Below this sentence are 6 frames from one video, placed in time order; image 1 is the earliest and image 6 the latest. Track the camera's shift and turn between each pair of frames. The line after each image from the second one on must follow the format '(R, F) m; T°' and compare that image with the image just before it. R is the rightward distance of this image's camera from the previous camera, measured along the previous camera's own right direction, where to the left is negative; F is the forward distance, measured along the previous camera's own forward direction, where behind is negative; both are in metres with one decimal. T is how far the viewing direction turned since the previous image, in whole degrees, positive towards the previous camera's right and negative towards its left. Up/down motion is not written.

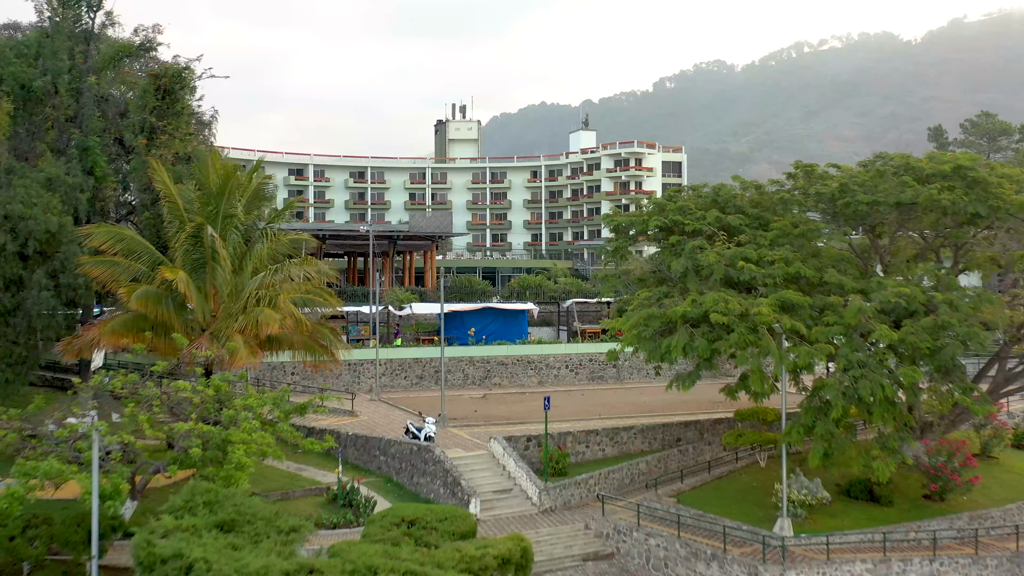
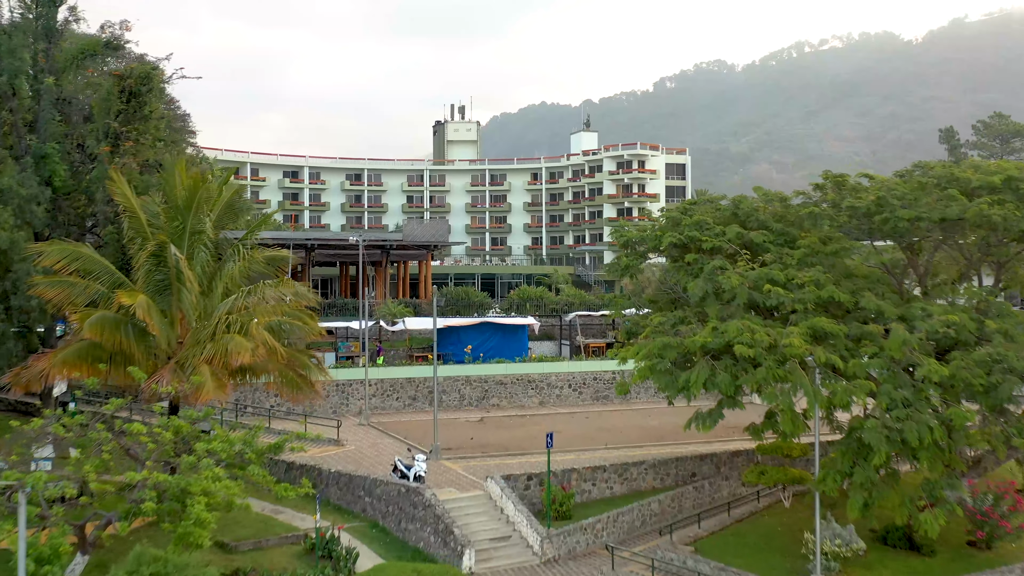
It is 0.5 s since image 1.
(0.0, +2.1) m; 0°
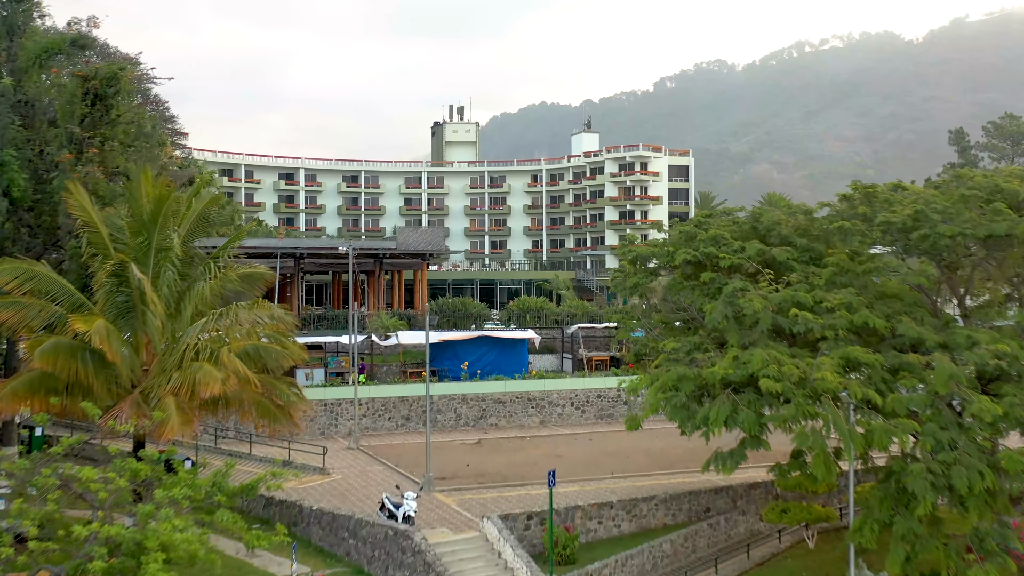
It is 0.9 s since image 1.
(0.0, +1.8) m; 0°
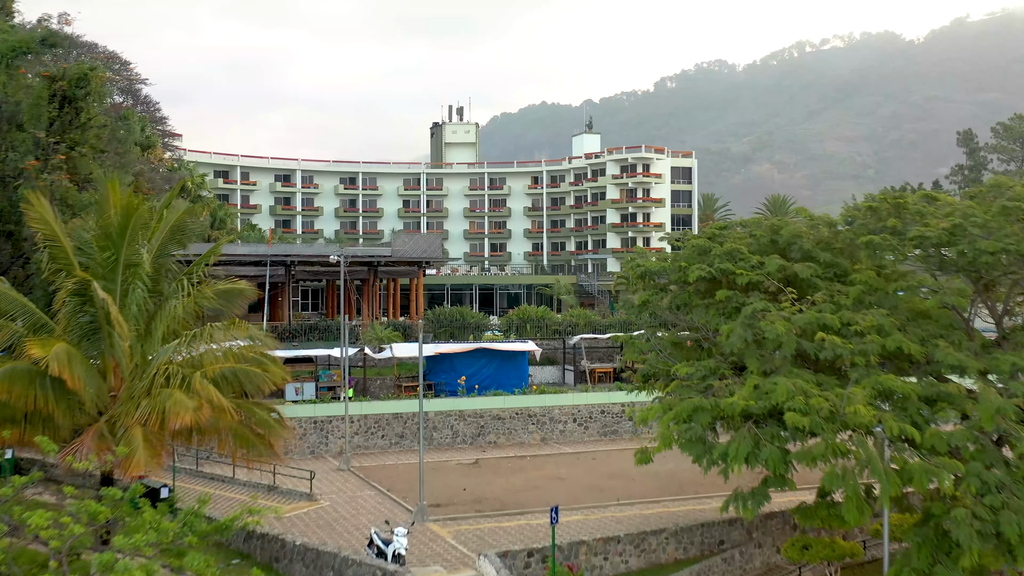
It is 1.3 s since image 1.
(0.0, +1.4) m; 0°
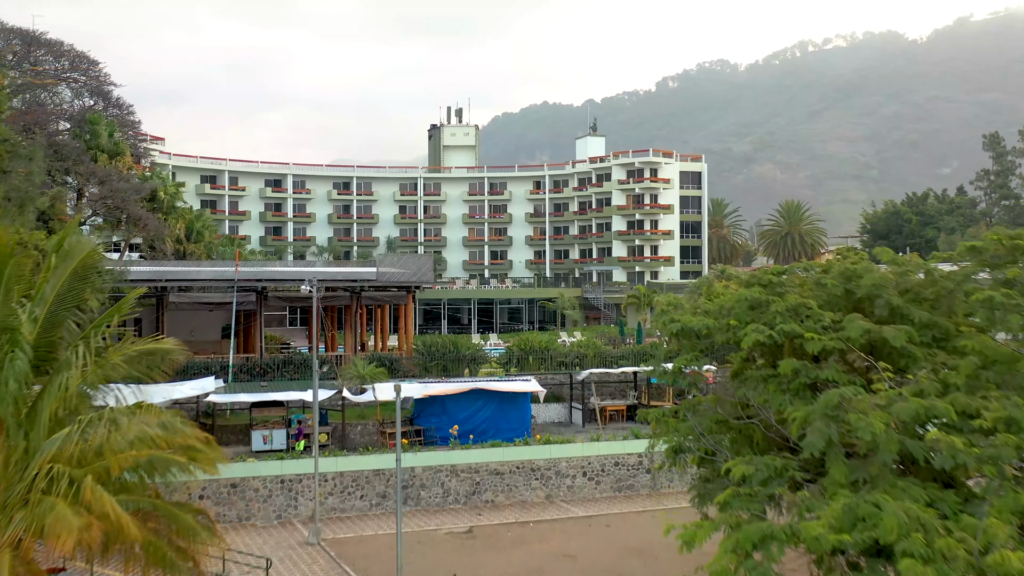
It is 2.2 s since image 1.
(0.0, +3.9) m; 0°
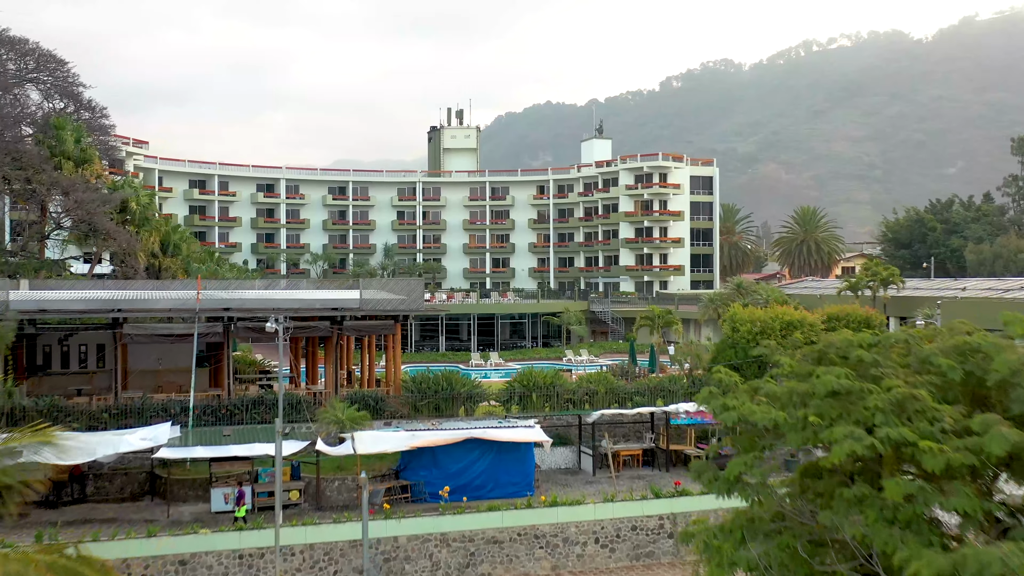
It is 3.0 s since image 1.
(0.0, +3.6) m; 0°
